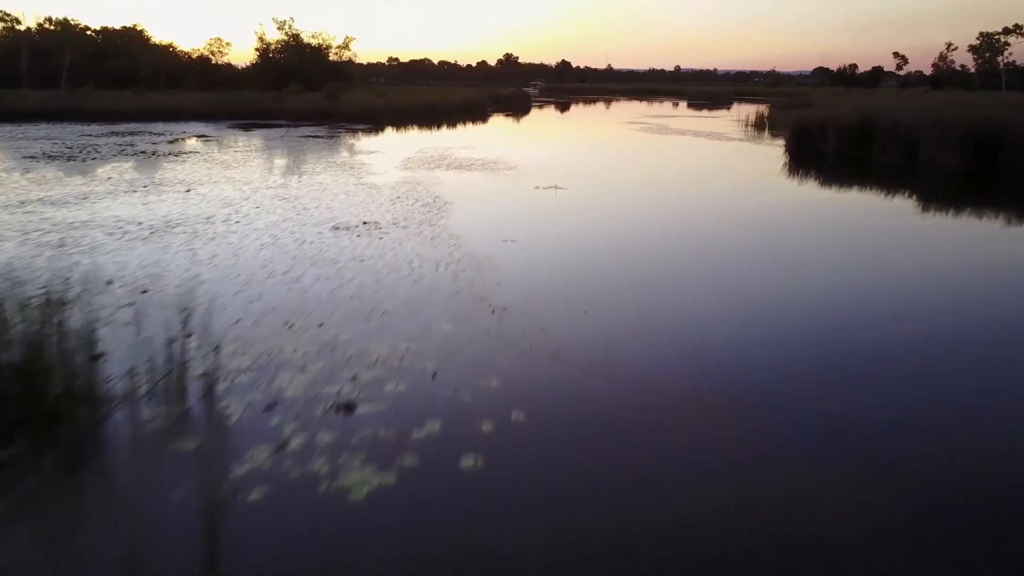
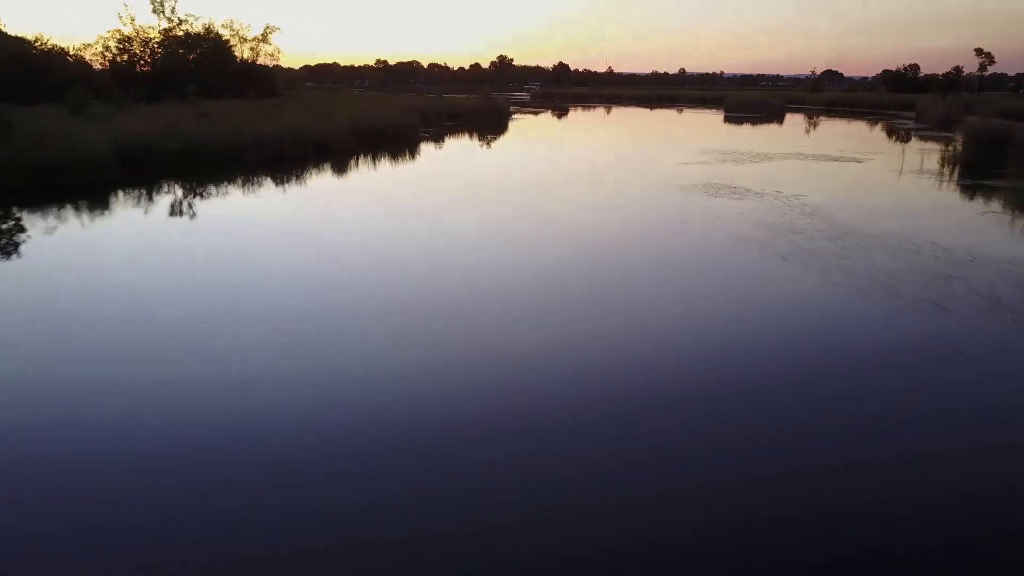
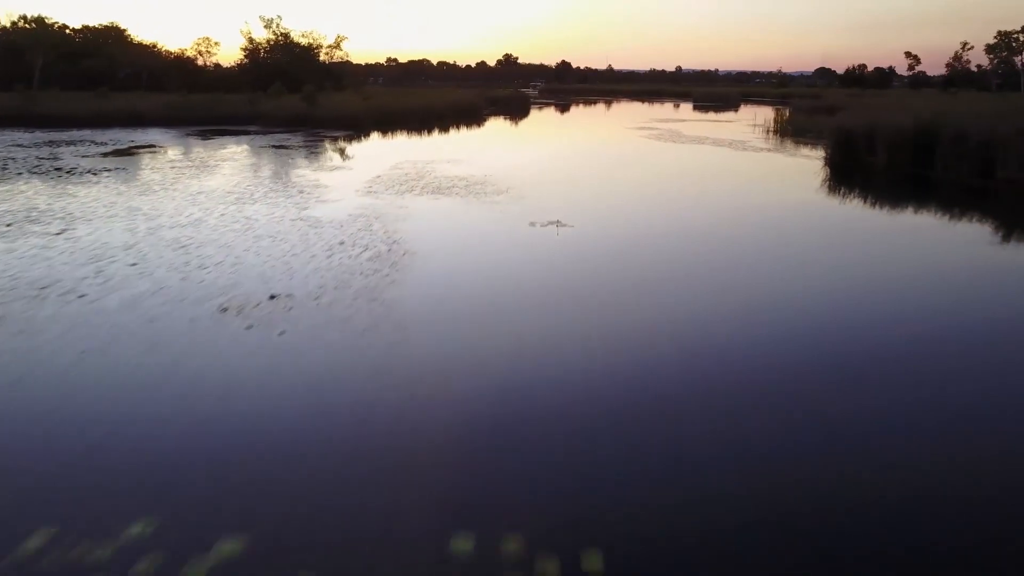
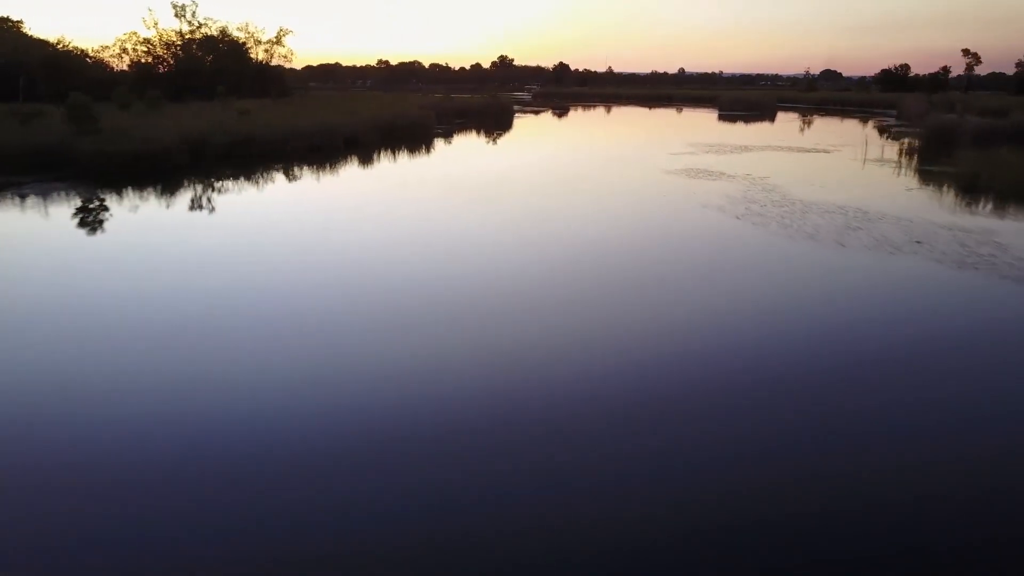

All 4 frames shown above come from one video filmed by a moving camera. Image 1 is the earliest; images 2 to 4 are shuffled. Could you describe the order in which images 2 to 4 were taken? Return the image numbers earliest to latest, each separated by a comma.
3, 4, 2
